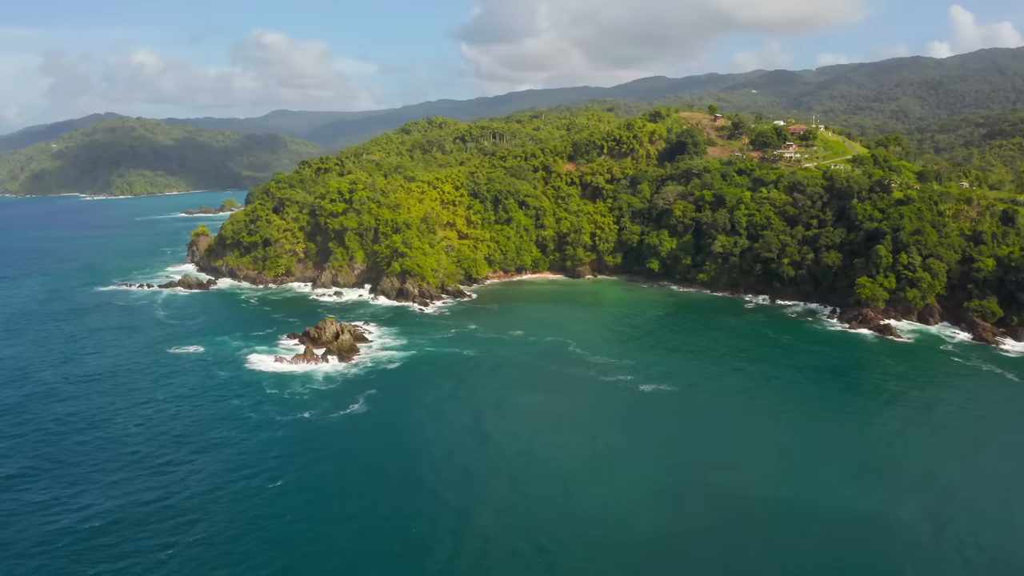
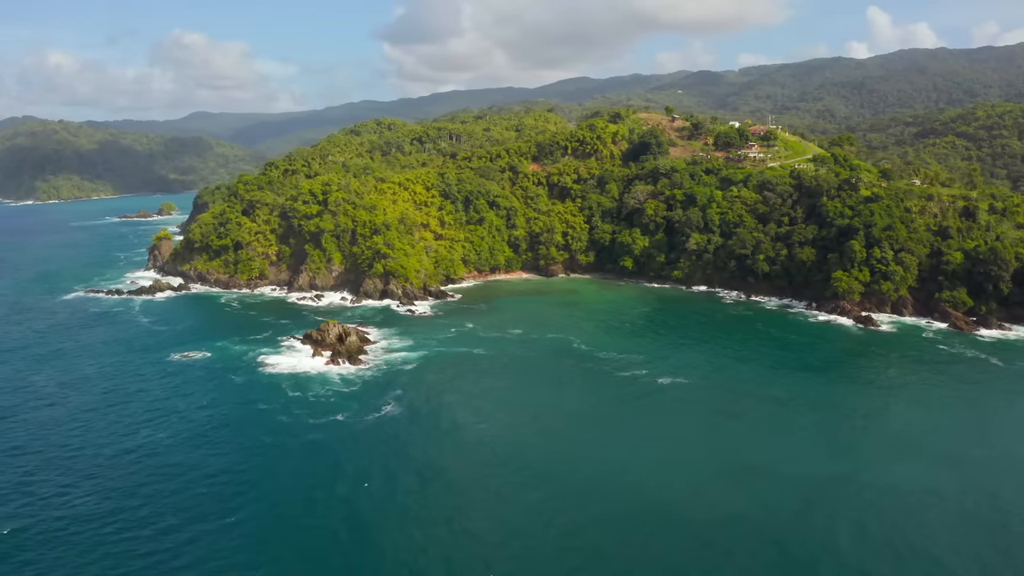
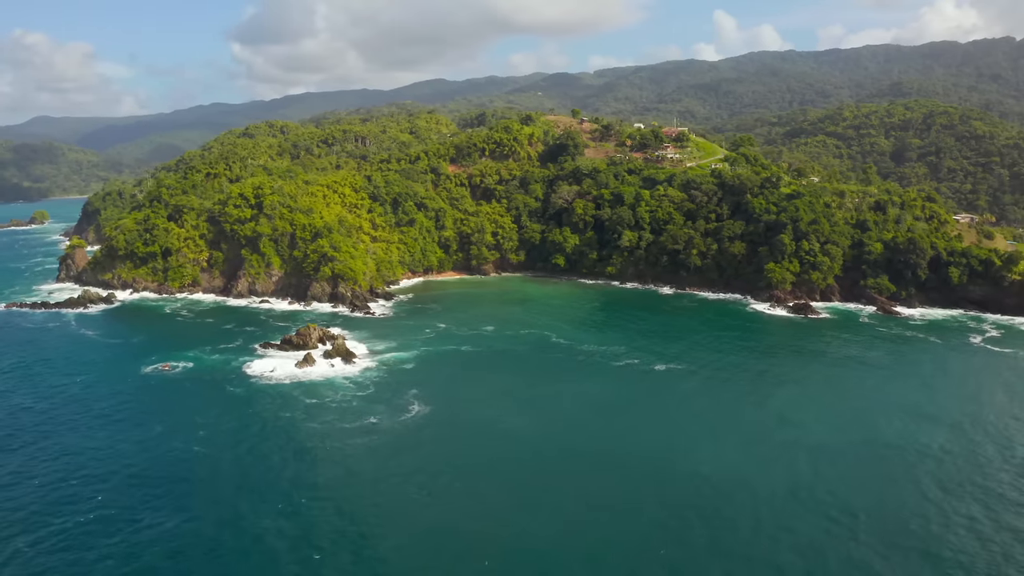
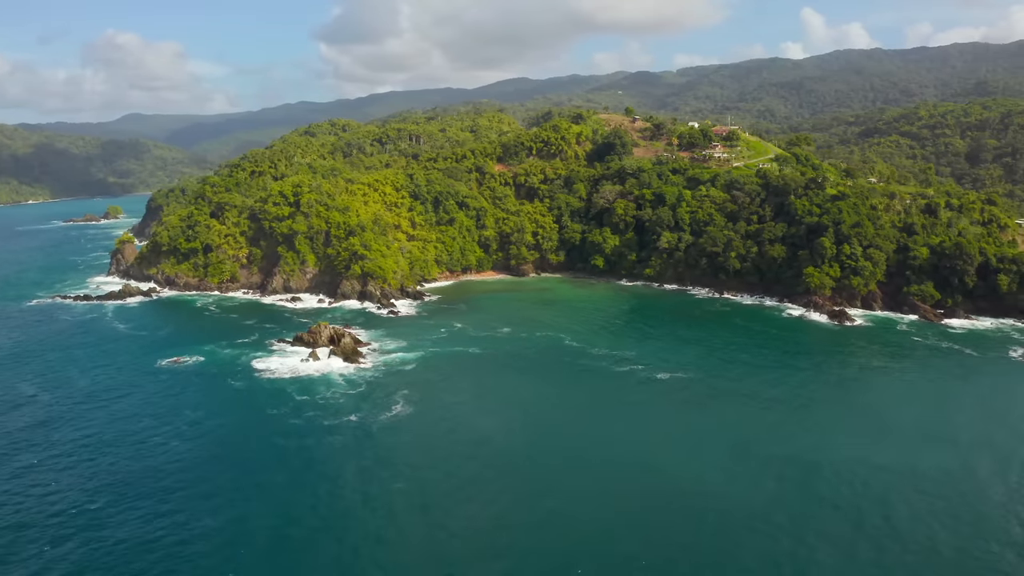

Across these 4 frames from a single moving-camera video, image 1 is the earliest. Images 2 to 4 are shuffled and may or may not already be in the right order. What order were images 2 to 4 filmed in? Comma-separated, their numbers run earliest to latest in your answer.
2, 4, 3
